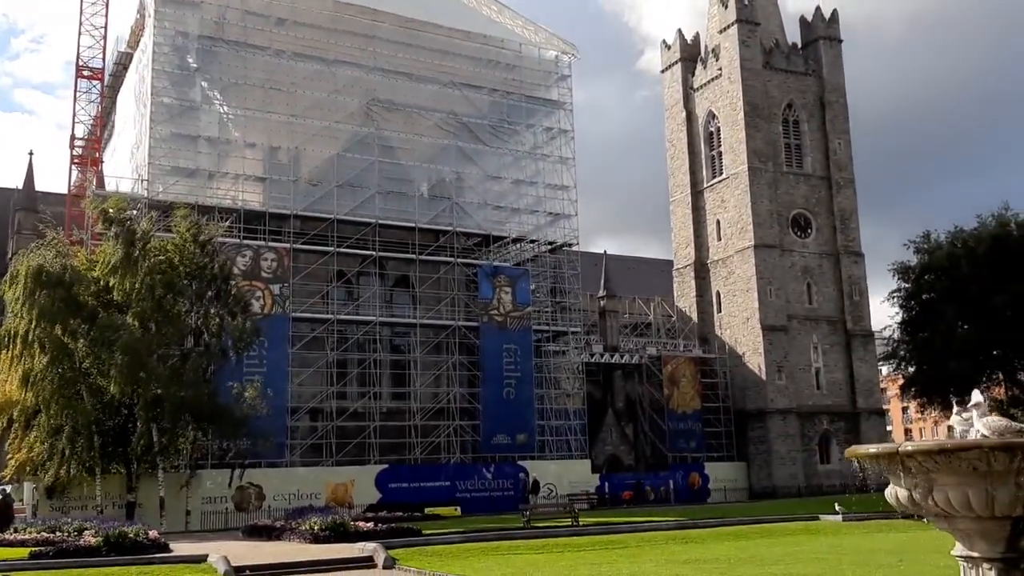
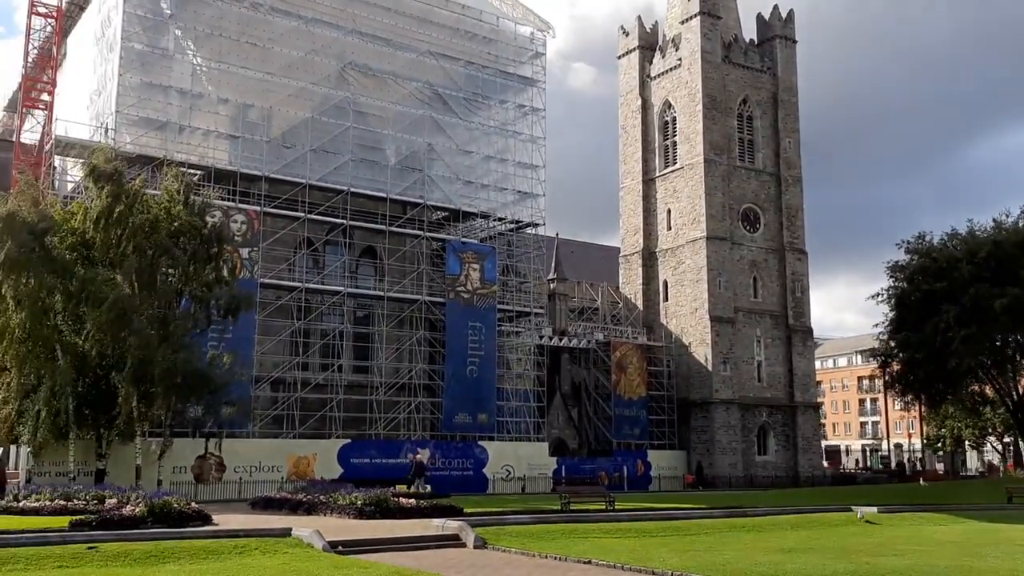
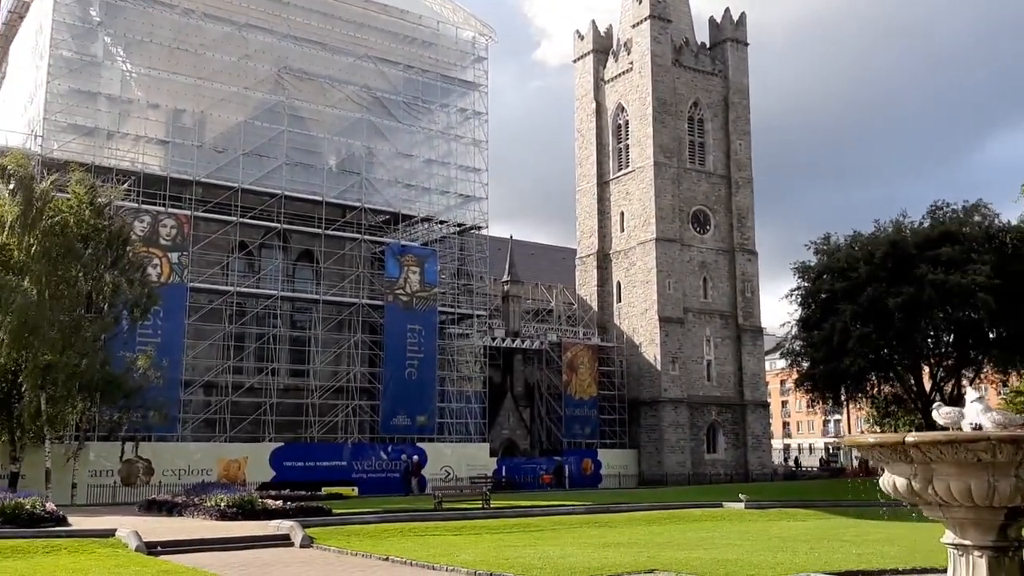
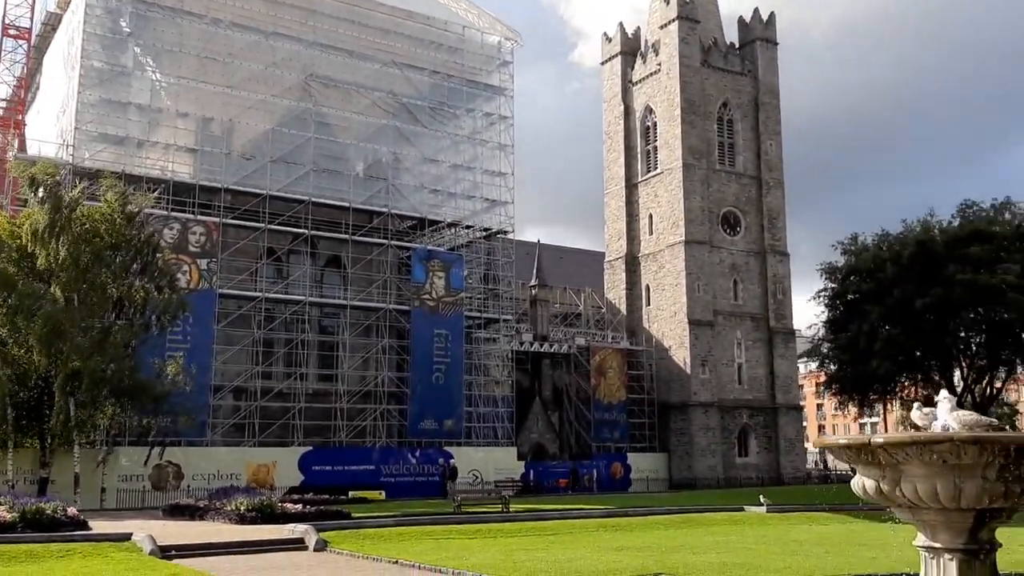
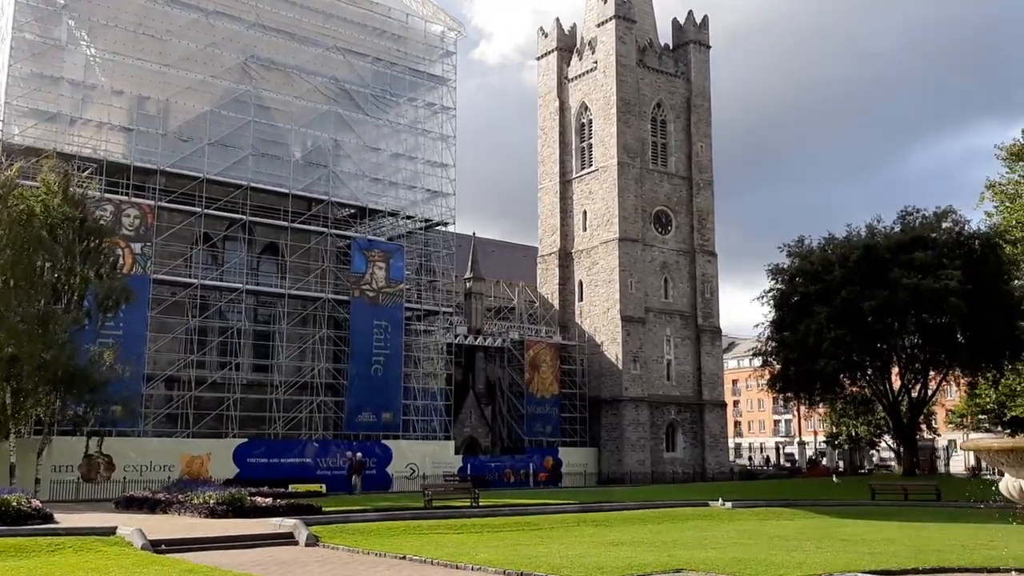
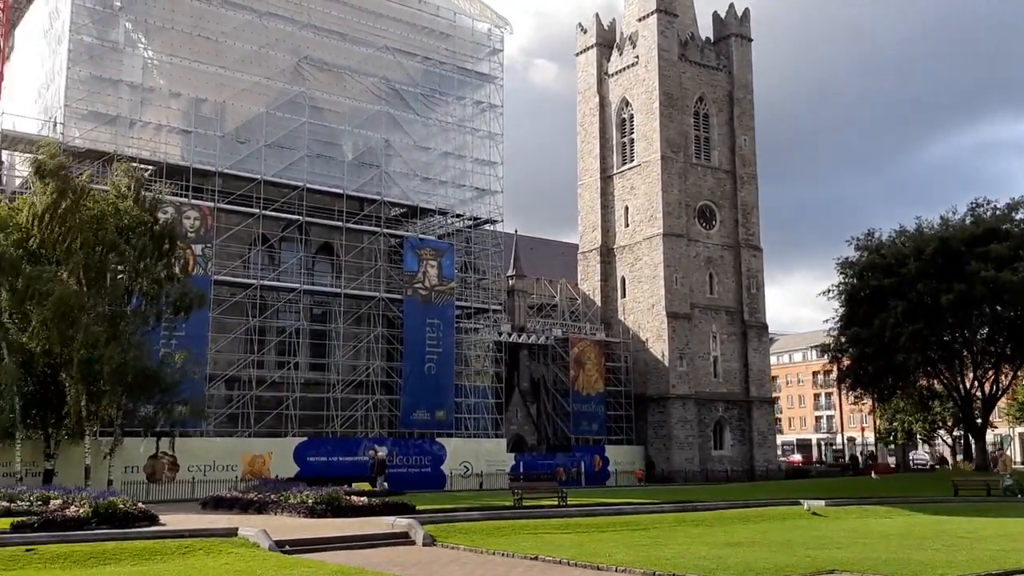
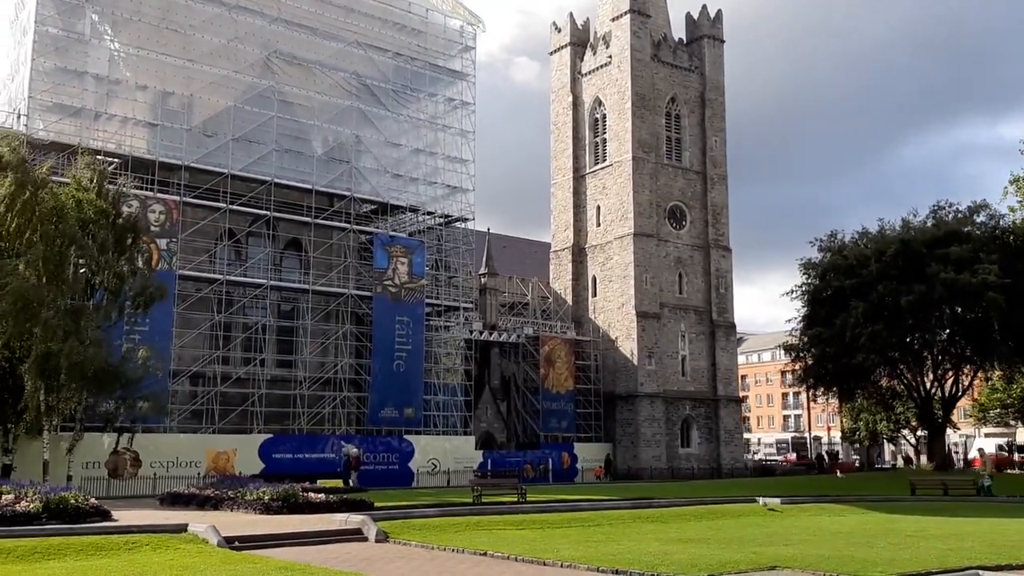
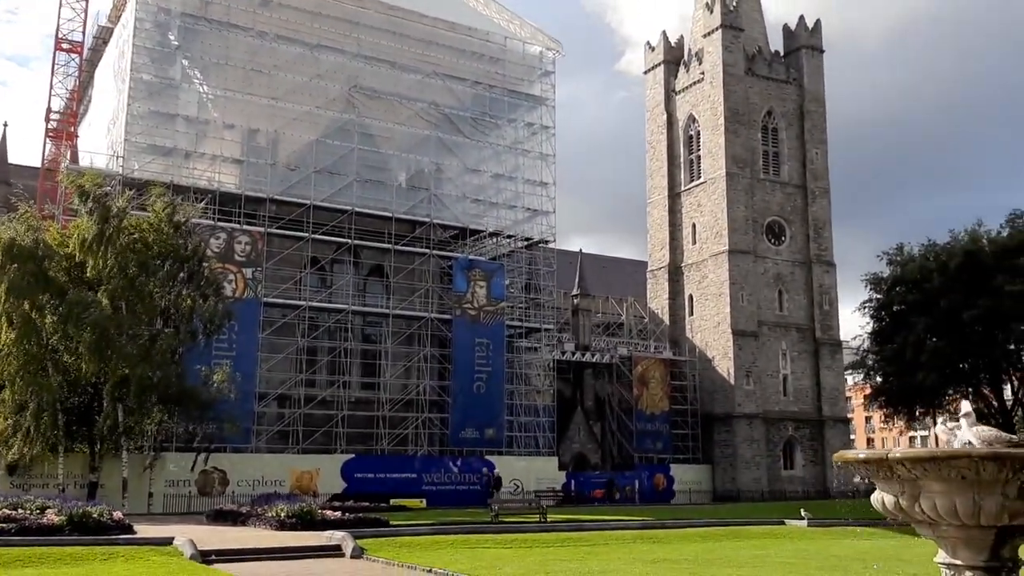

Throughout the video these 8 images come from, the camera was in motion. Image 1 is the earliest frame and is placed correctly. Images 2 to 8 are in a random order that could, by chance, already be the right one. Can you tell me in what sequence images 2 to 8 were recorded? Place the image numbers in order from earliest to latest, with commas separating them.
8, 4, 3, 5, 7, 6, 2
